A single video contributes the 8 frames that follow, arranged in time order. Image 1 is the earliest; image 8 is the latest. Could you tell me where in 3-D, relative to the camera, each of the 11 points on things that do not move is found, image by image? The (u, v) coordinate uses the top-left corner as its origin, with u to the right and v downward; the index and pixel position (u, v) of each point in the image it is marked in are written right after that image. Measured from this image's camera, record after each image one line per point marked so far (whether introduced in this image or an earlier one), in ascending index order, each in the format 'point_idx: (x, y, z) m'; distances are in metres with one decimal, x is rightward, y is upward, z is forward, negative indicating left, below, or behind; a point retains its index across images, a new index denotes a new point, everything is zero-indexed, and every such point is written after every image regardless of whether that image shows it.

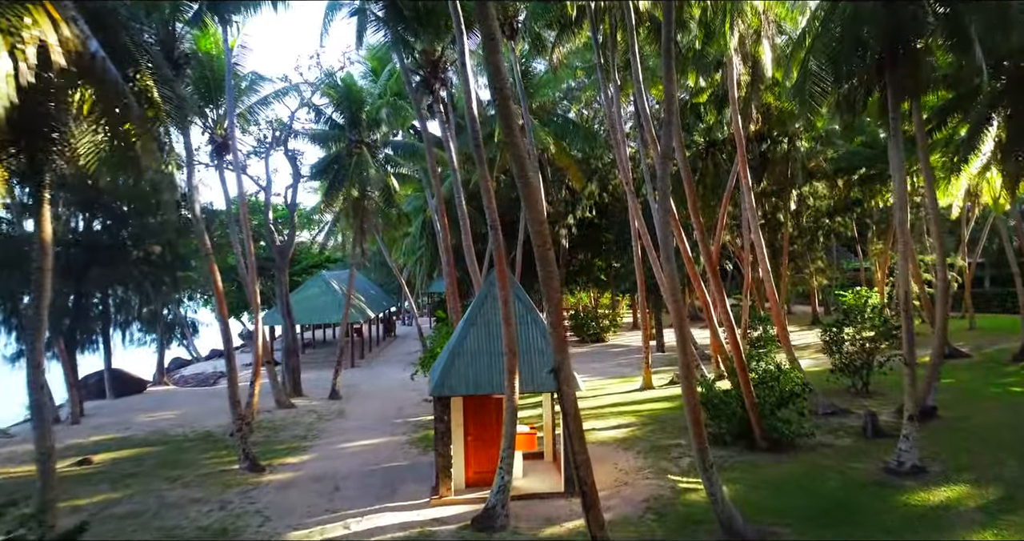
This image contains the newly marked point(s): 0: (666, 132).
0: (+2.3, +2.0, +10.8) m
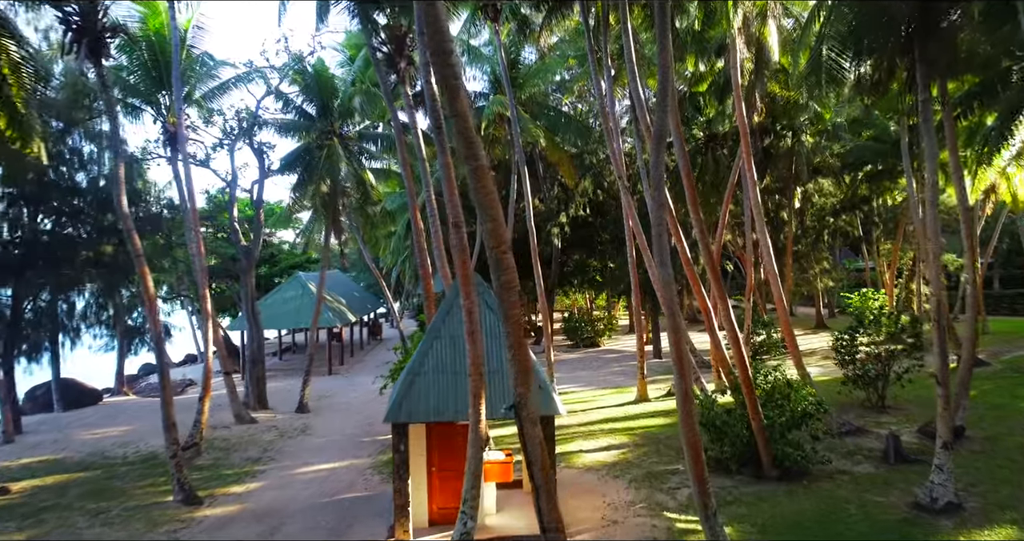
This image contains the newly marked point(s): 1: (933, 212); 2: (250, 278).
0: (+1.9, +1.9, +9.4) m
1: (+5.7, +0.8, +10.1) m
2: (-6.3, -0.2, +17.9) m
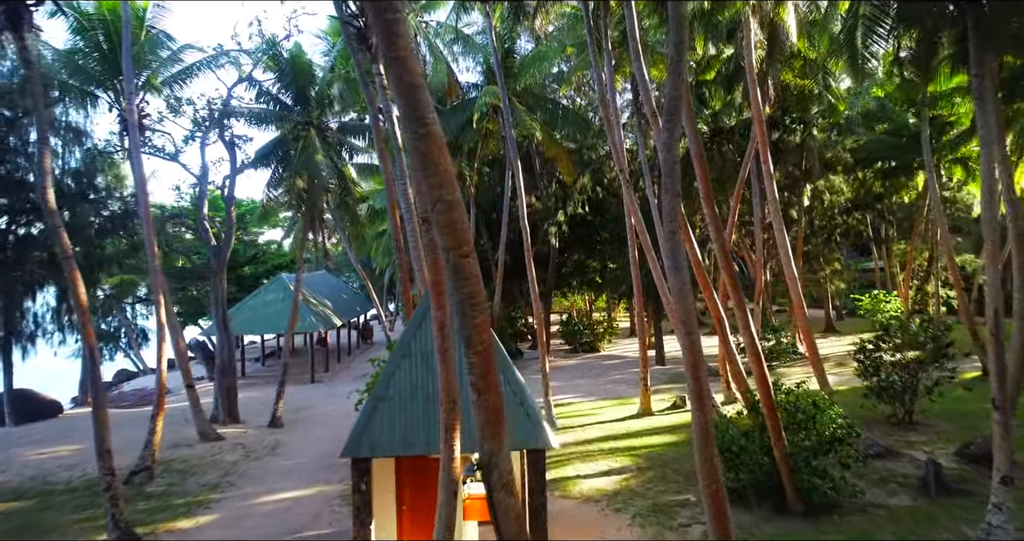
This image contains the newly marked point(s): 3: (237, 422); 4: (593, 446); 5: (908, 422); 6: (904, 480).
0: (+1.7, +1.9, +8.0) m
1: (+5.6, +0.7, +8.8) m
2: (-6.4, -0.3, +16.6) m
3: (-5.9, -3.2, +16.0) m
4: (+1.4, -3.0, +12.7) m
5: (+7.3, -2.8, +13.9) m
6: (+5.4, -2.9, +10.2) m
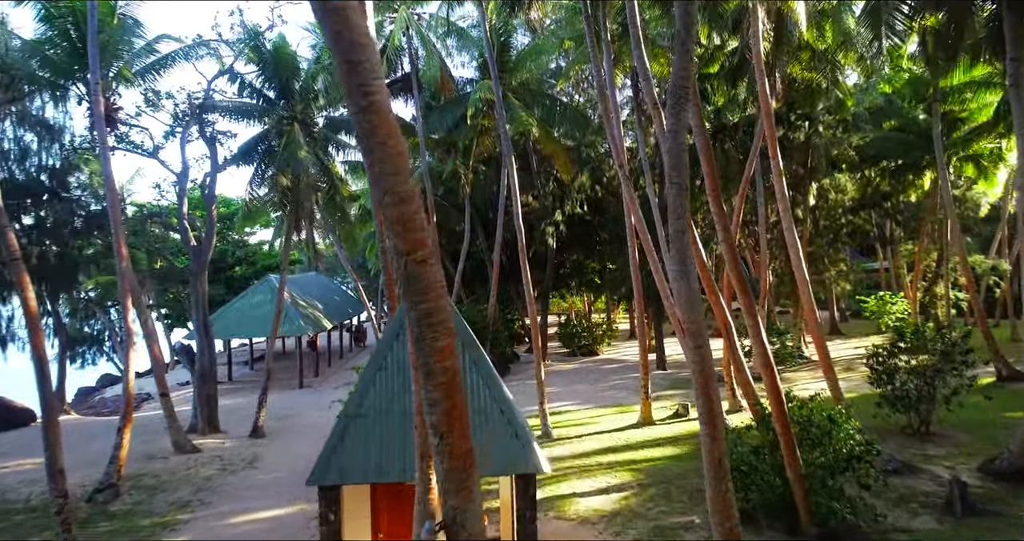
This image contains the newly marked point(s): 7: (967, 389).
0: (+1.6, +1.9, +7.3) m
1: (+5.4, +0.7, +8.0) m
2: (-6.6, -0.3, +15.8) m
3: (-6.0, -3.3, +15.2) m
4: (+1.2, -3.0, +11.9) m
5: (+7.2, -2.9, +13.1) m
6: (+5.2, -2.9, +9.4) m
7: (+7.9, -2.1, +13.0) m
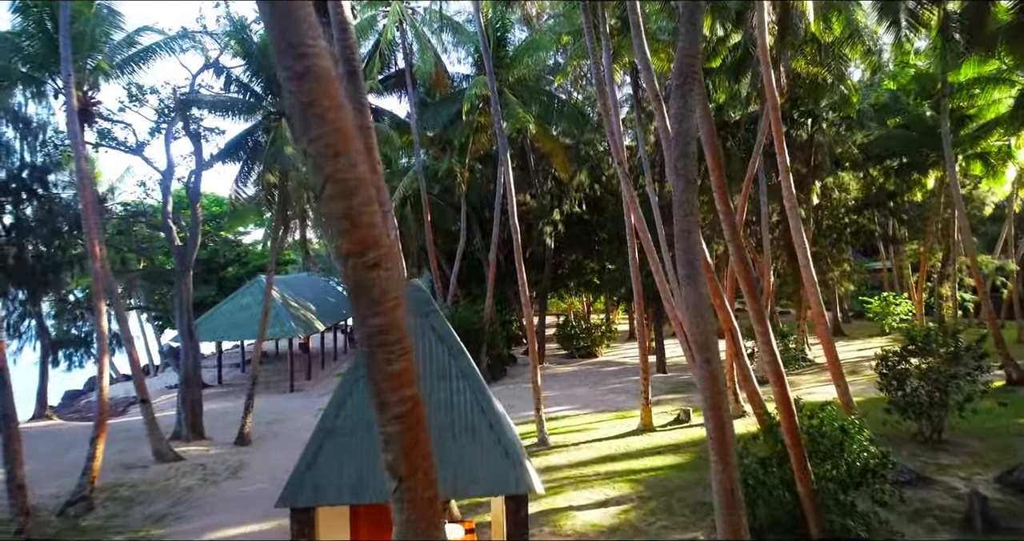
0: (+1.5, +1.8, +6.7) m
1: (+5.4, +0.7, +7.5) m
2: (-6.6, -0.3, +15.3) m
3: (-6.1, -3.3, +14.7) m
4: (+1.2, -3.0, +11.4) m
5: (+7.1, -2.9, +12.6) m
6: (+5.2, -2.9, +8.9) m
7: (+7.8, -2.1, +12.4) m
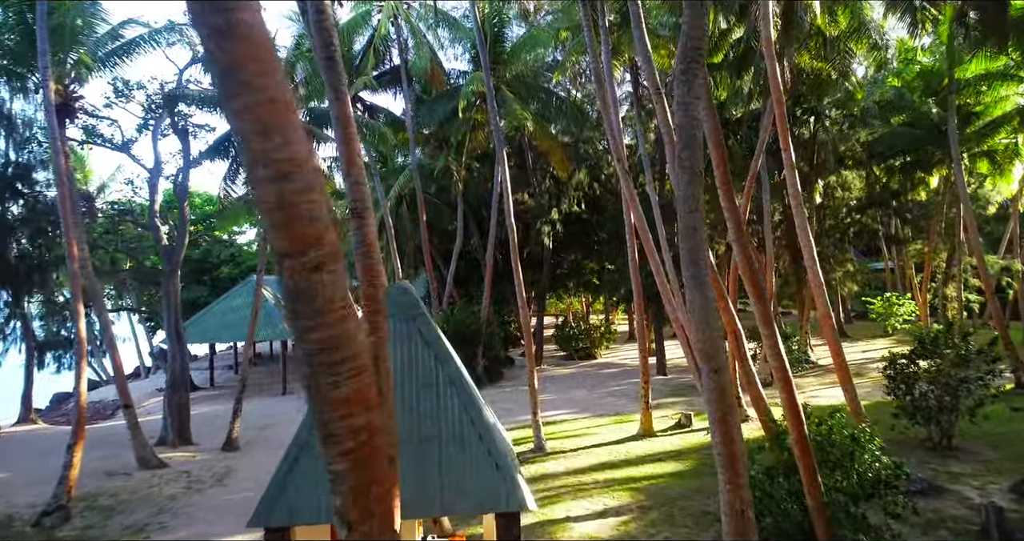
0: (+1.5, +1.8, +6.3) m
1: (+5.3, +0.7, +7.1) m
2: (-6.7, -0.3, +14.9) m
3: (-6.2, -3.3, +14.2) m
4: (+1.1, -3.1, +11.0) m
5: (+7.1, -2.9, +12.2) m
6: (+5.1, -2.9, +8.5) m
7: (+7.7, -2.1, +12.0) m
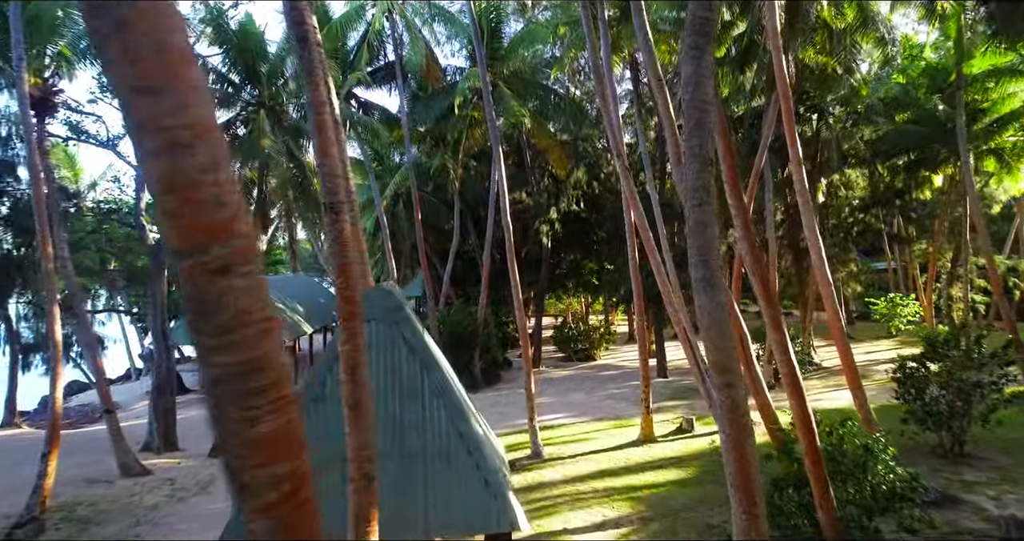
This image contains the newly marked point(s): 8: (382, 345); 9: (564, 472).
0: (+1.4, +1.8, +5.9) m
1: (+5.2, +0.7, +6.7) m
2: (-6.8, -0.3, +14.4) m
3: (-6.2, -3.3, +13.8) m
4: (+1.0, -3.1, +10.6) m
5: (+7.0, -2.9, +11.8) m
6: (+5.0, -2.9, +8.1) m
7: (+7.7, -2.1, +11.6) m
8: (-1.1, -0.6, +6.2) m
9: (+0.8, -3.1, +11.4) m
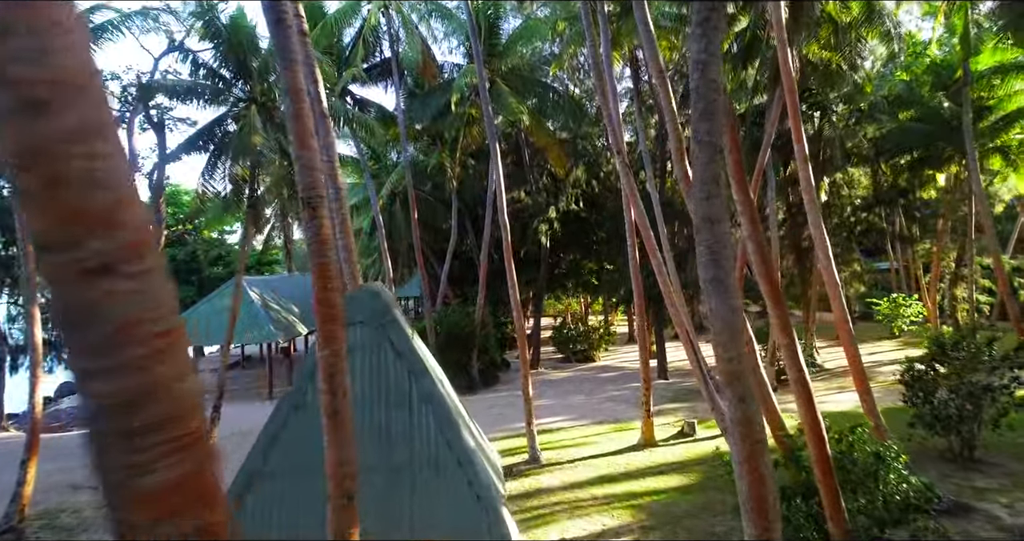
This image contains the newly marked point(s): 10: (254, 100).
0: (+1.4, +1.8, +5.6) m
1: (+5.2, +0.7, +6.3) m
2: (-6.8, -0.3, +14.1) m
3: (-6.3, -3.3, +13.5) m
4: (+1.0, -3.1, +10.3) m
5: (+7.0, -2.9, +11.5) m
6: (+5.0, -2.9, +7.8) m
7: (+7.6, -2.1, +11.3) m
8: (-1.1, -0.6, +5.8) m
9: (+0.8, -3.1, +11.1) m
10: (-5.0, +3.3, +14.5) m
